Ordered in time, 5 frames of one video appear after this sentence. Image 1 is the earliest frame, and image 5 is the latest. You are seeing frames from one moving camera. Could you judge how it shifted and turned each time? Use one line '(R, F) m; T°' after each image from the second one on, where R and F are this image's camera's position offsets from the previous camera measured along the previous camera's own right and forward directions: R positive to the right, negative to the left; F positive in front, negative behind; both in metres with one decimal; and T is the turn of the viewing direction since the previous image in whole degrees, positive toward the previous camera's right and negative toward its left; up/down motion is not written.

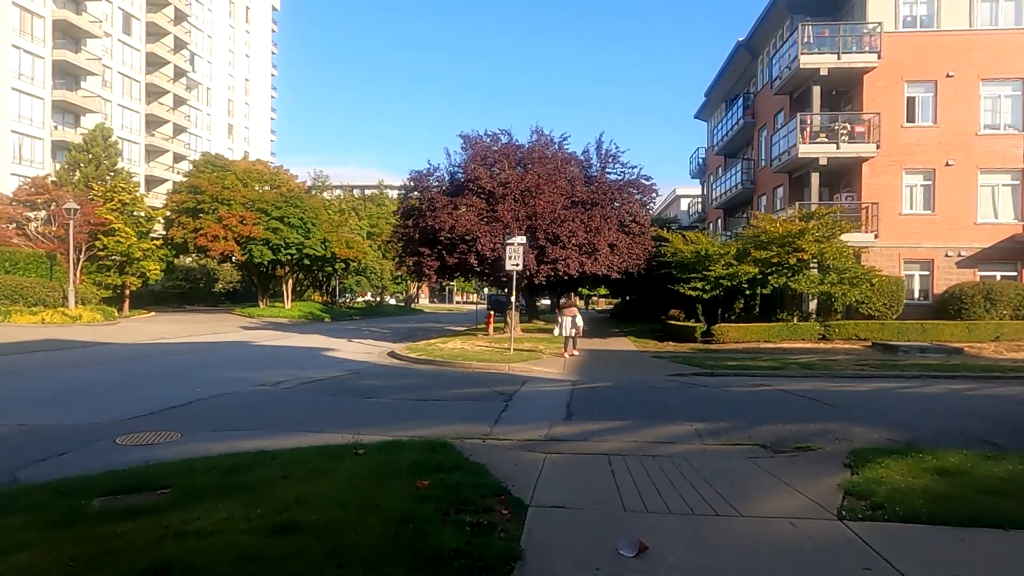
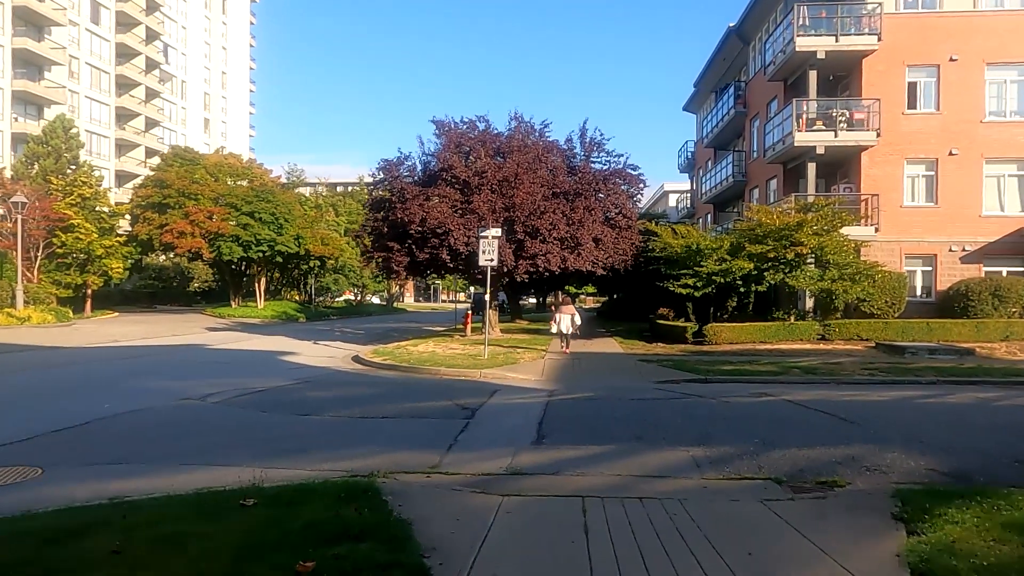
(+0.4, +1.8) m; +1°
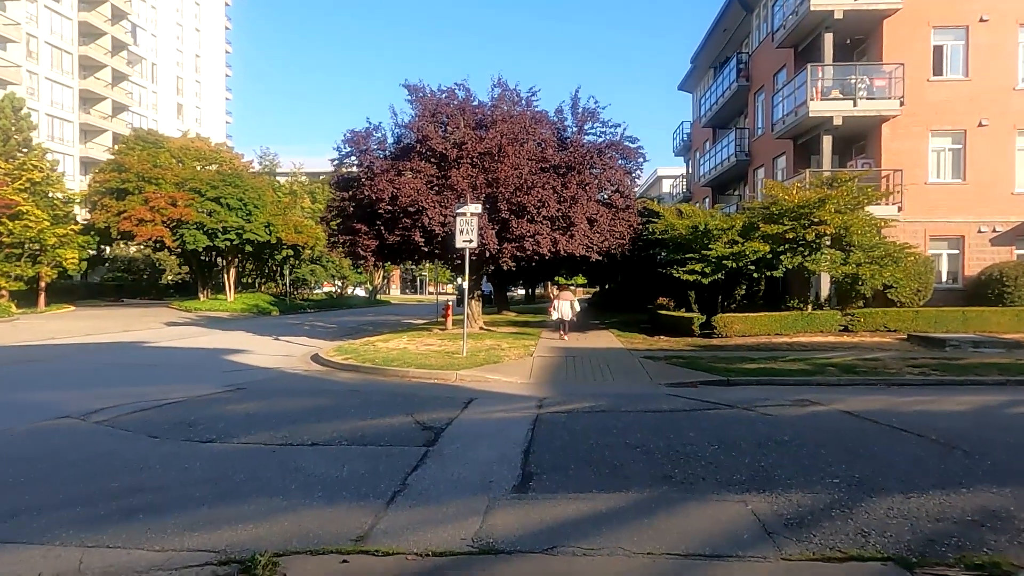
(+0.2, +2.7) m; +1°
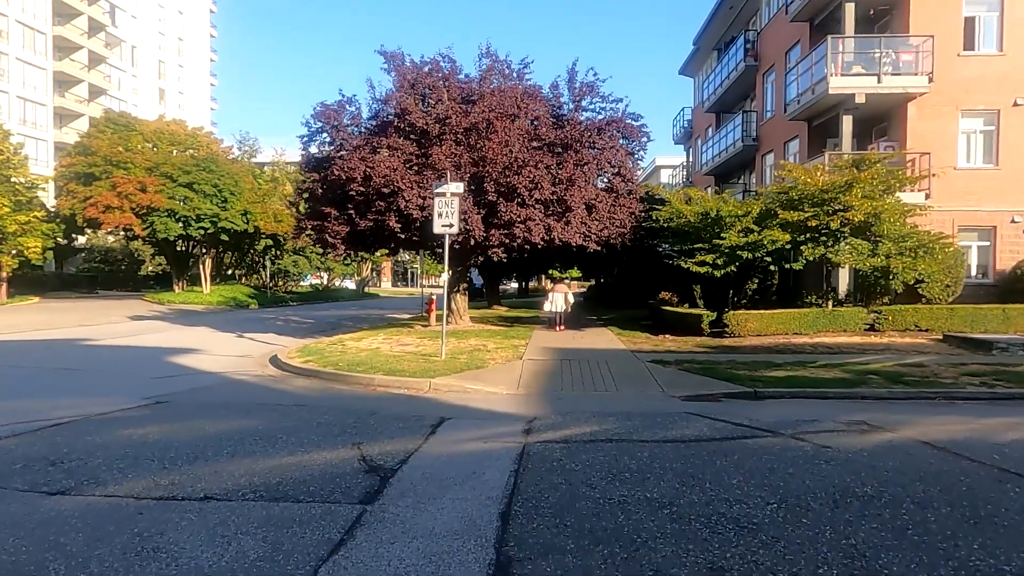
(+0.2, +2.2) m; +1°
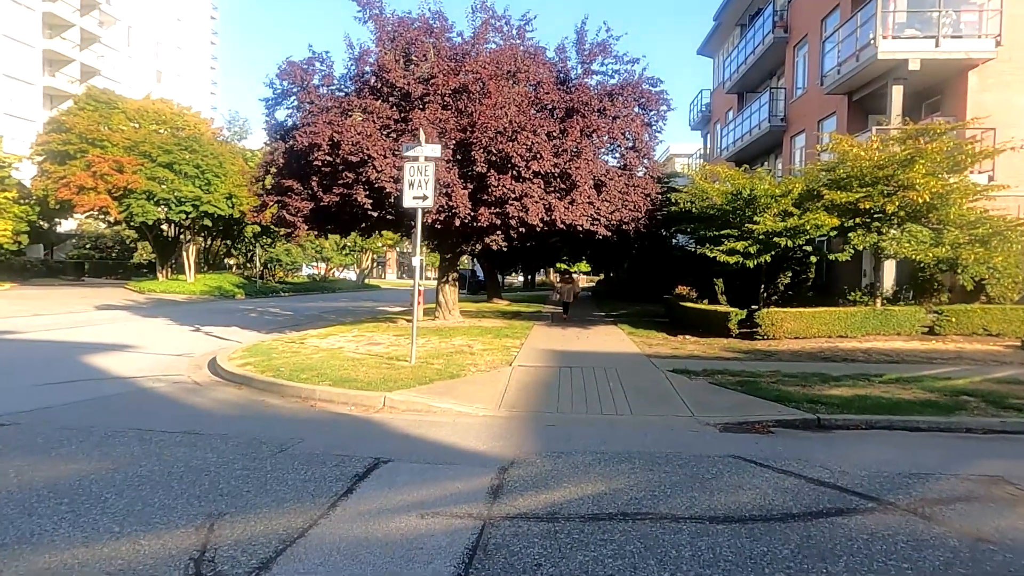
(+0.3, +2.7) m; -1°
